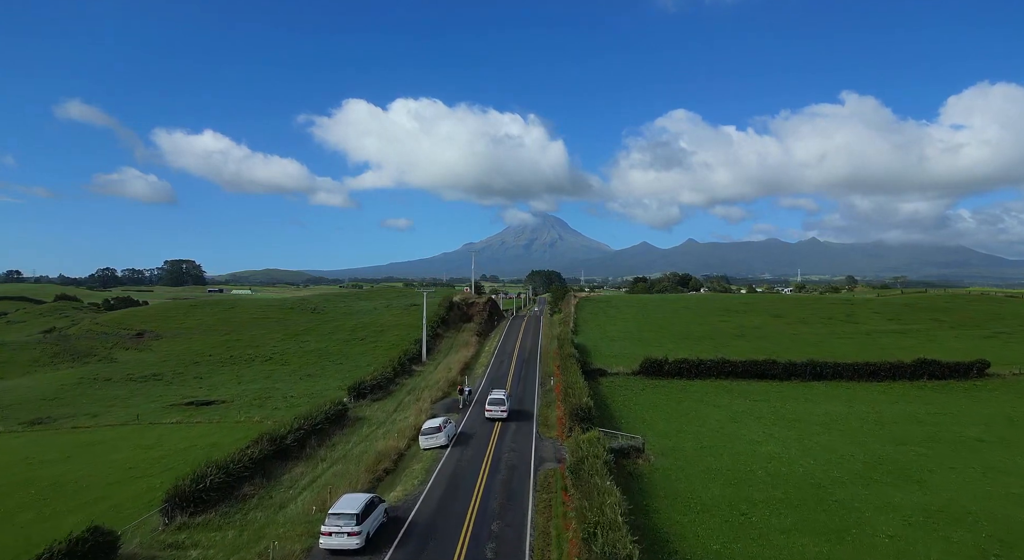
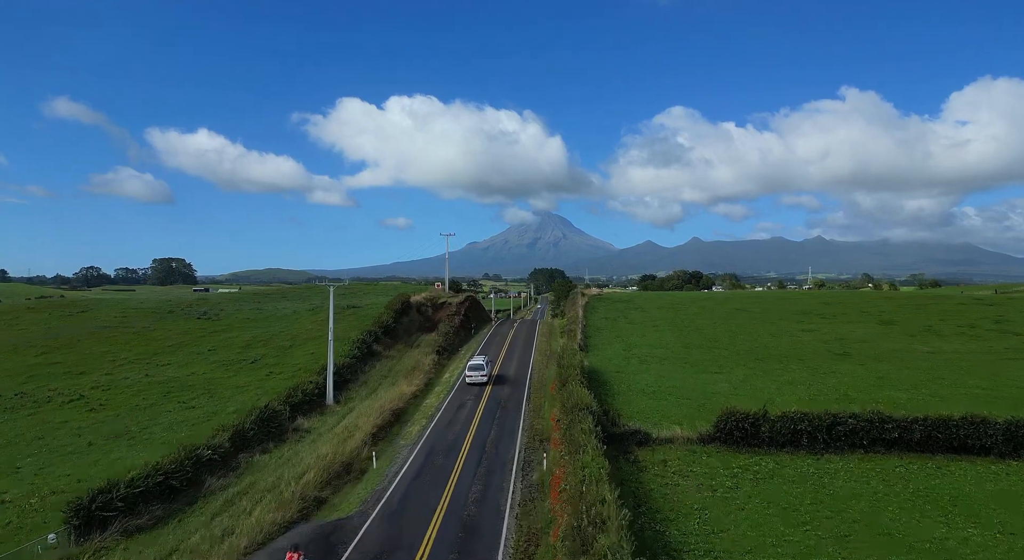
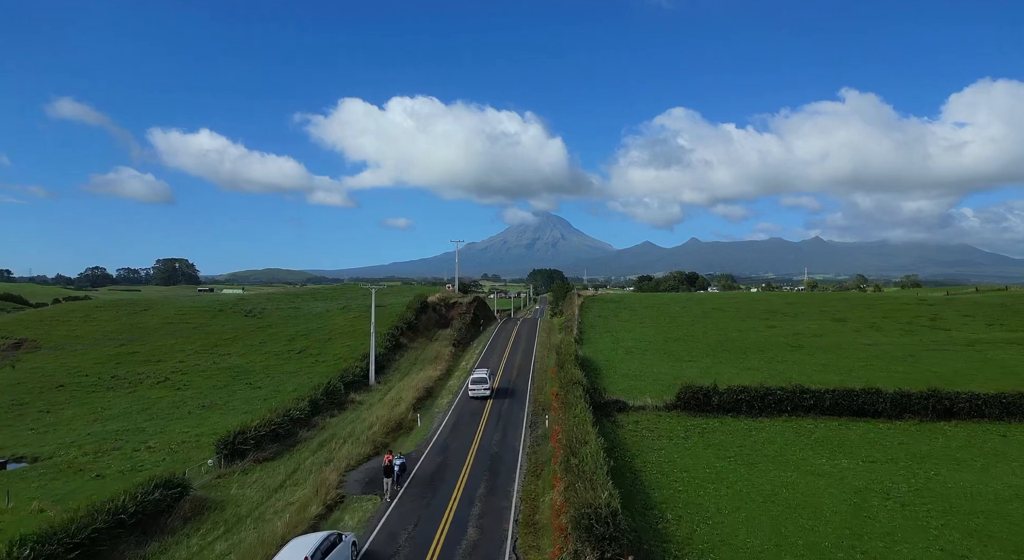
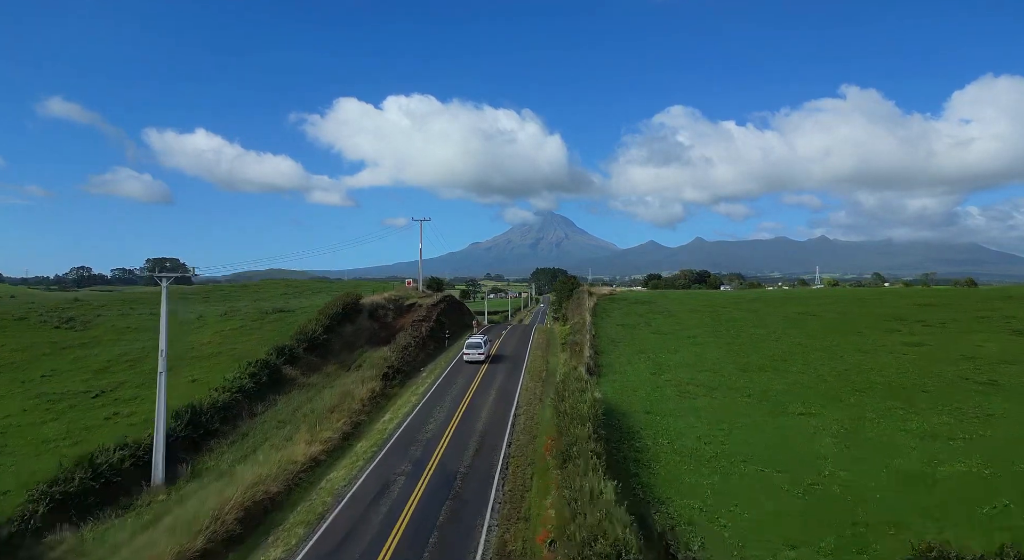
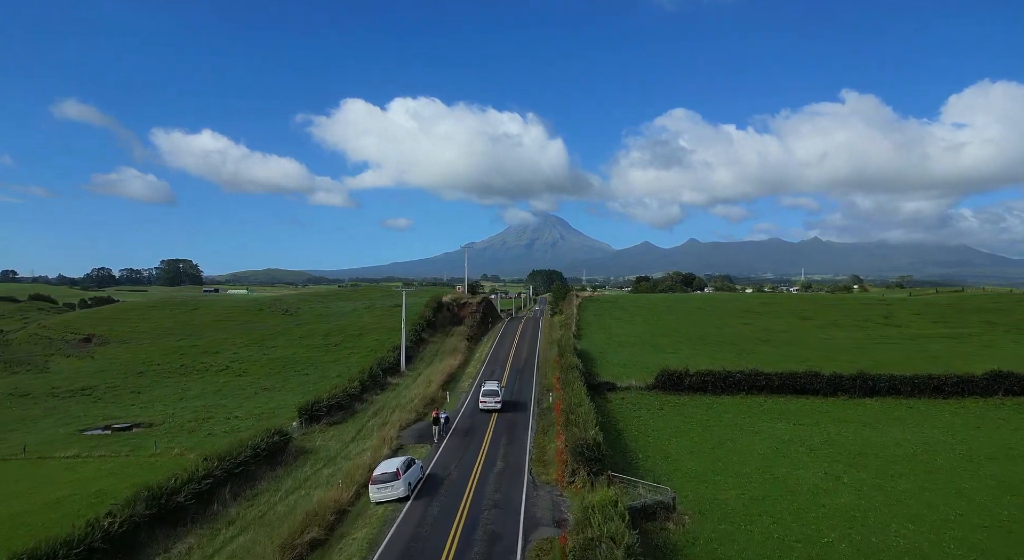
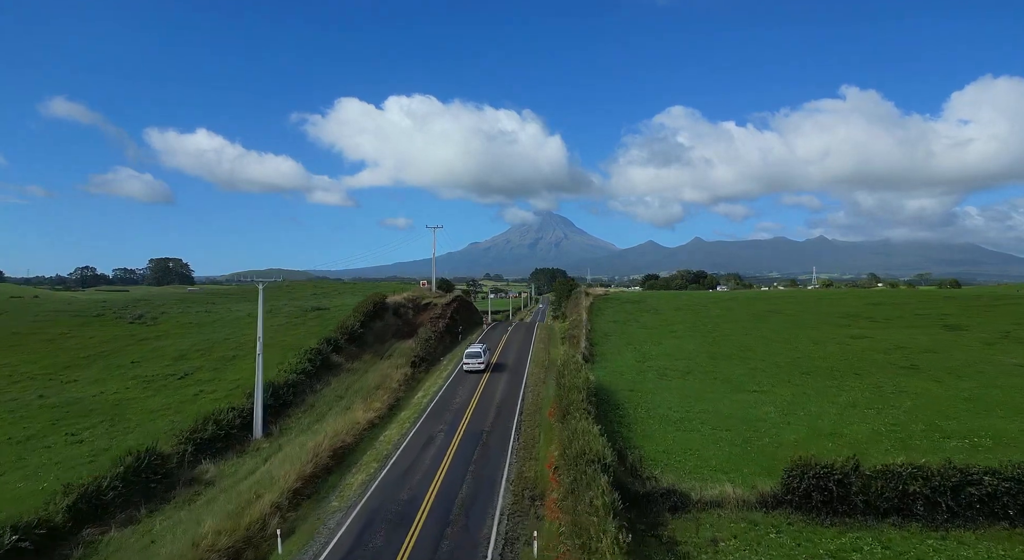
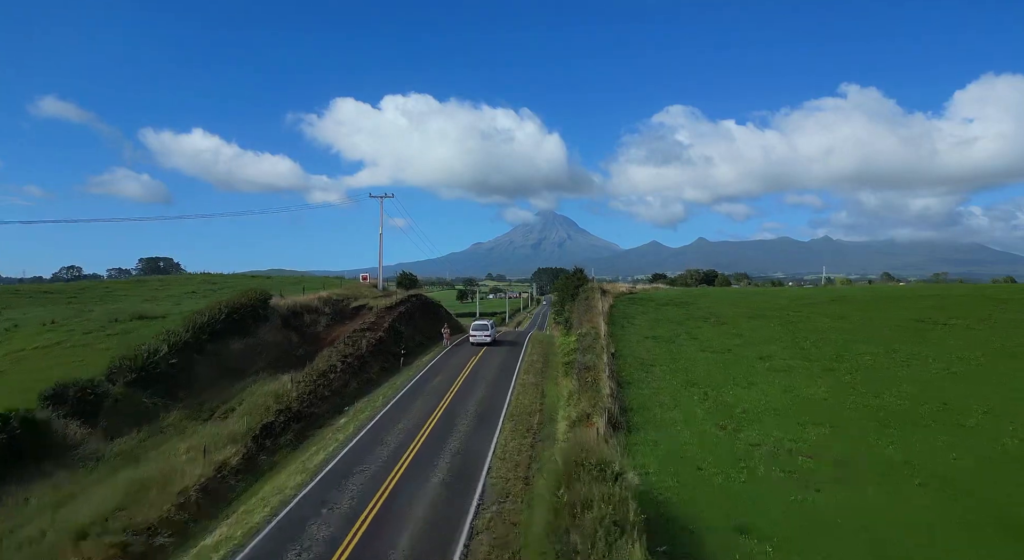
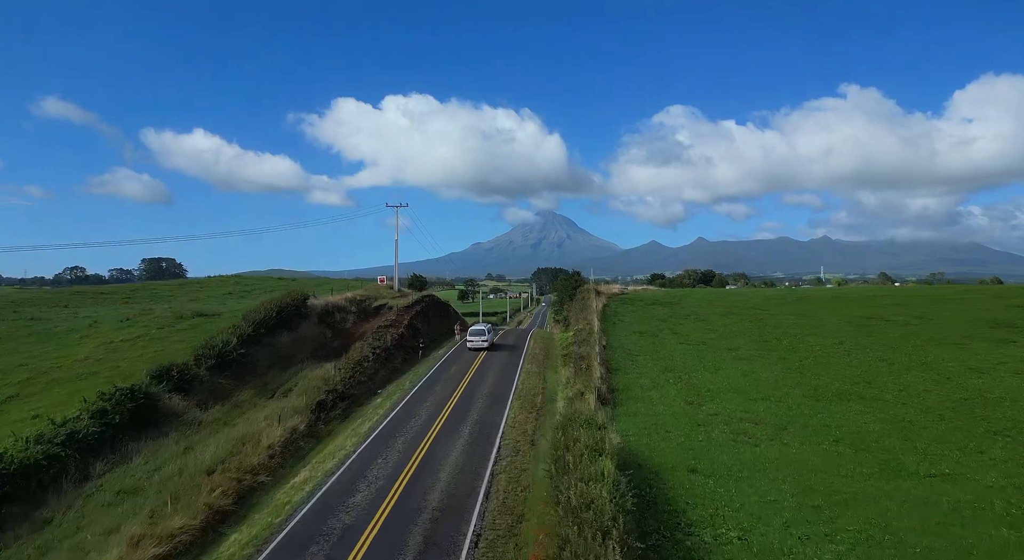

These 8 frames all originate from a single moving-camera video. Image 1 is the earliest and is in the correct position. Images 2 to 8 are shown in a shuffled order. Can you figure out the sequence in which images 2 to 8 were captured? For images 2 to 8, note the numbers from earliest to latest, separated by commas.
5, 3, 2, 6, 4, 8, 7
